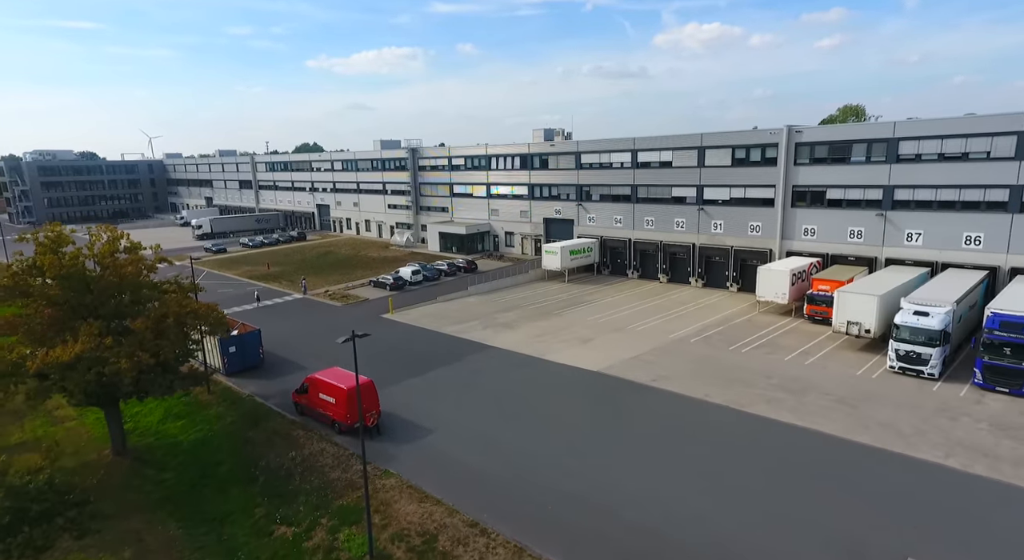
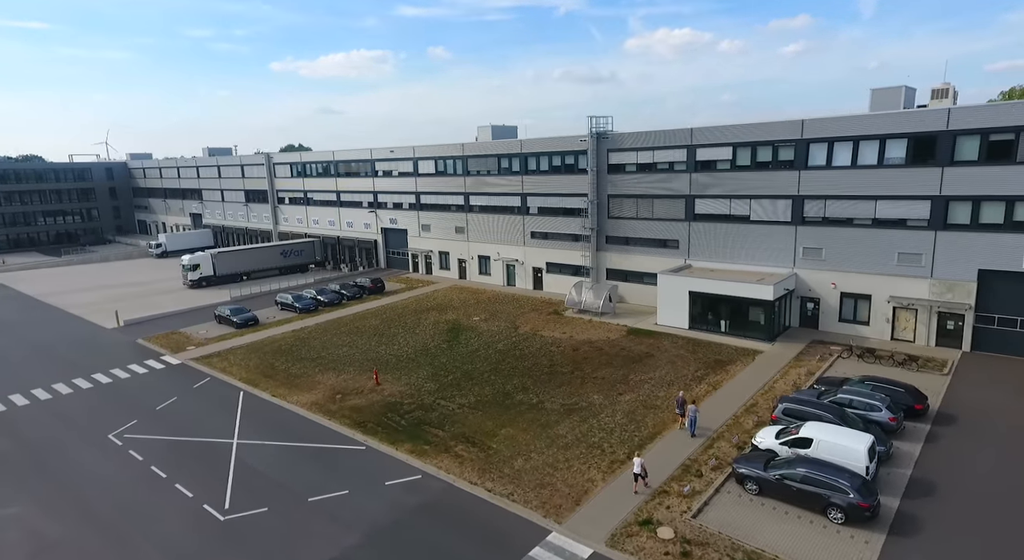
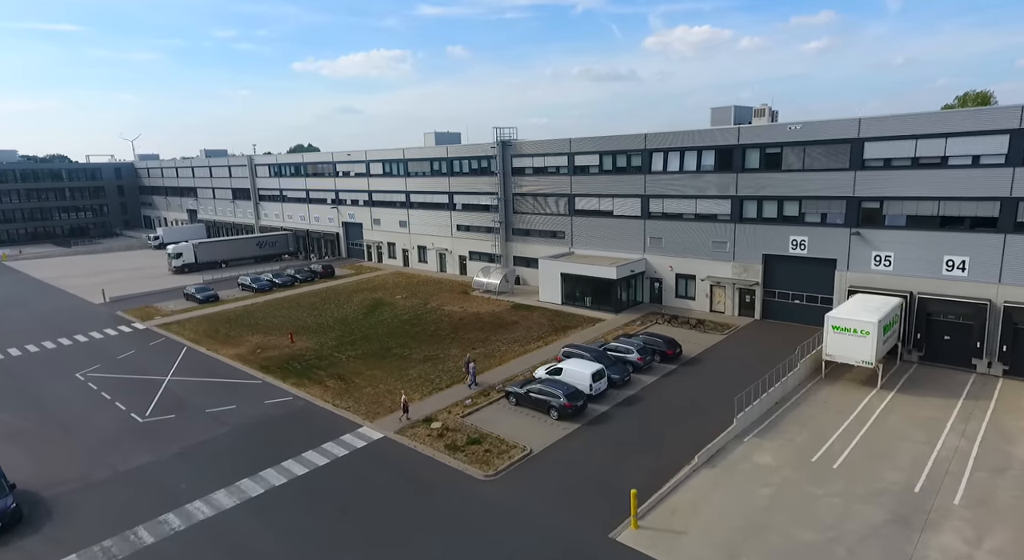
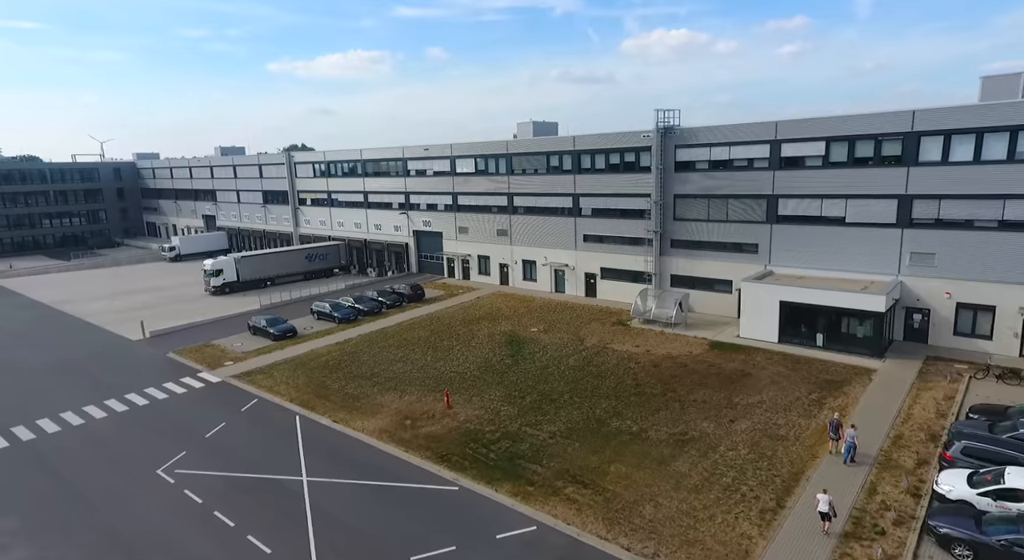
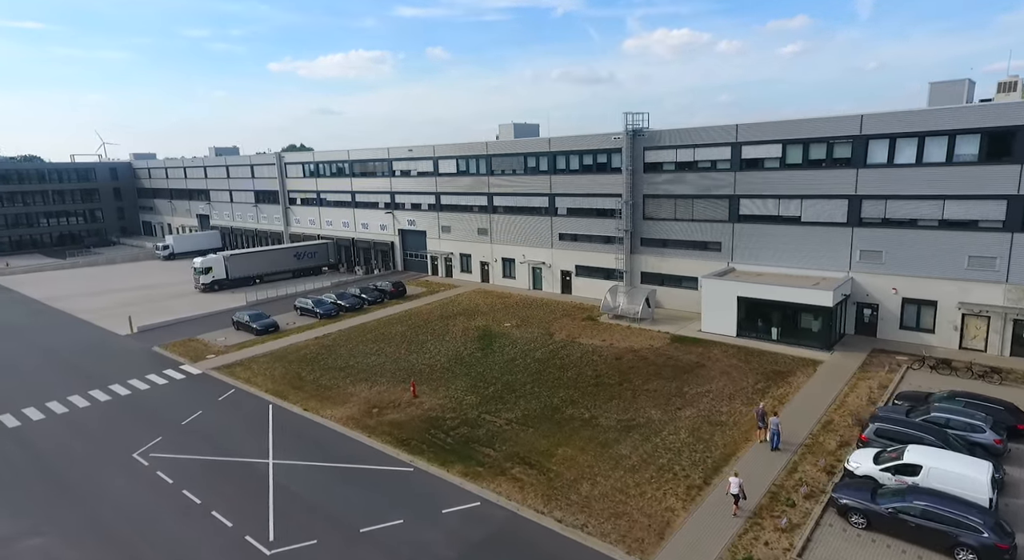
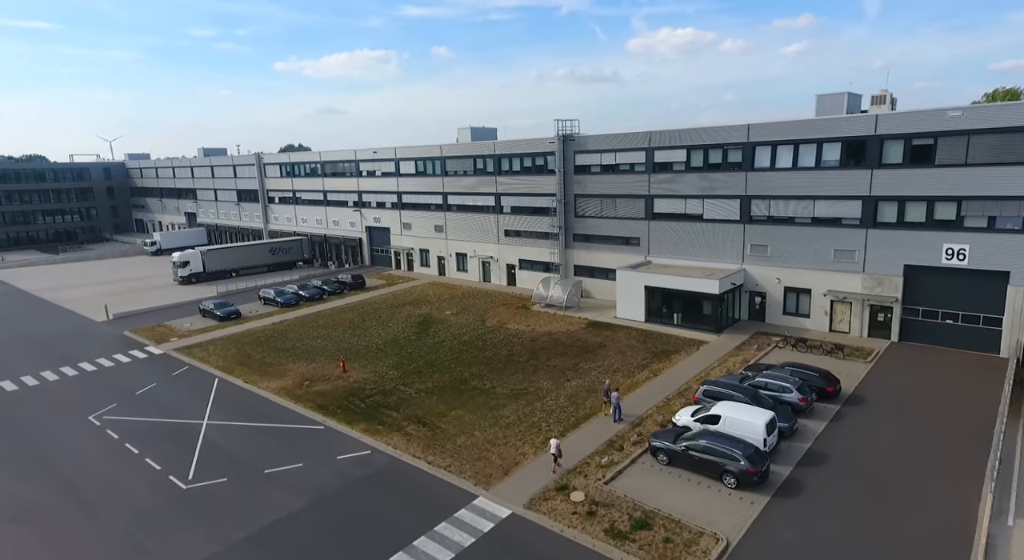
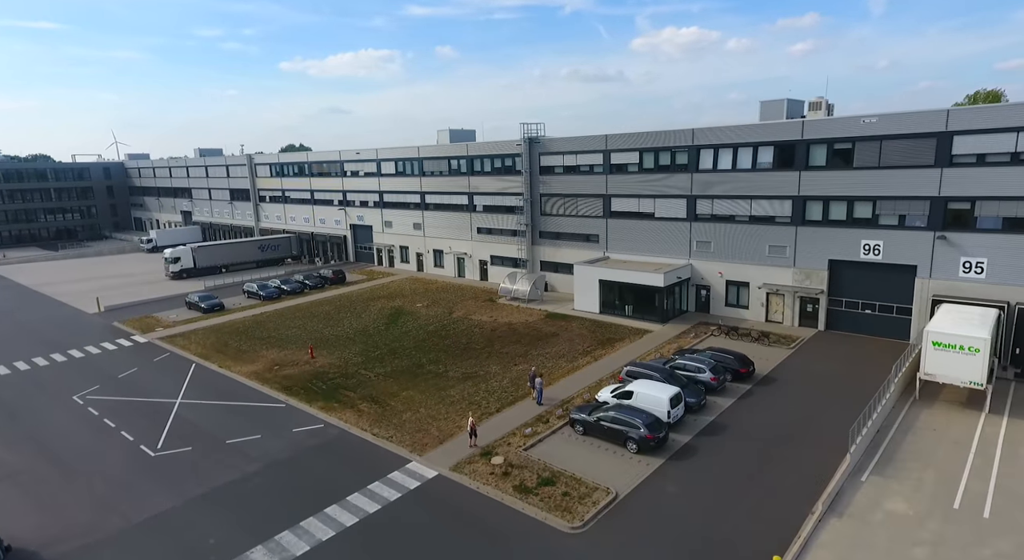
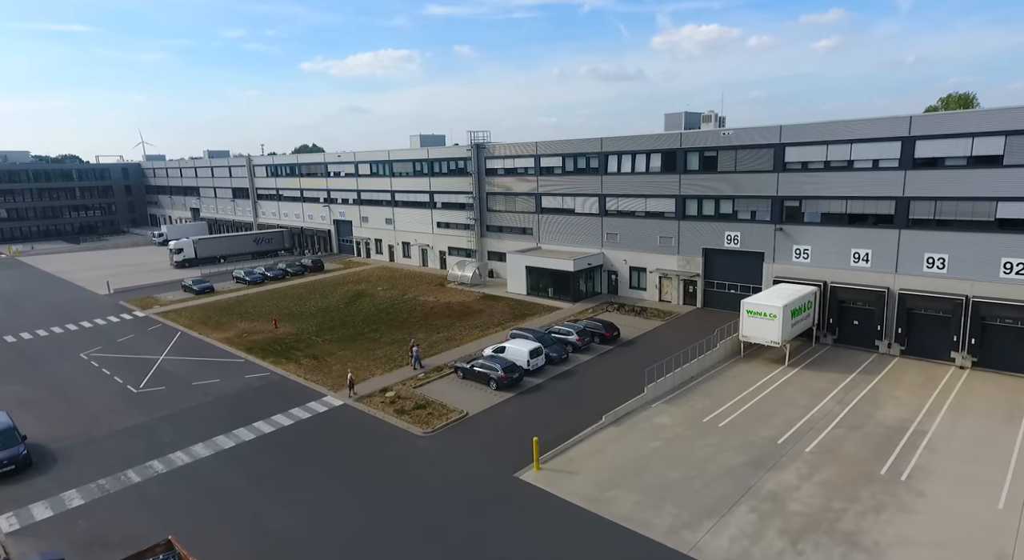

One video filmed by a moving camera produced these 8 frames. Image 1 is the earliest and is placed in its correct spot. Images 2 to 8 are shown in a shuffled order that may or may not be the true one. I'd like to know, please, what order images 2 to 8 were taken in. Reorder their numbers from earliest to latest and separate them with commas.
8, 3, 7, 6, 2, 5, 4
